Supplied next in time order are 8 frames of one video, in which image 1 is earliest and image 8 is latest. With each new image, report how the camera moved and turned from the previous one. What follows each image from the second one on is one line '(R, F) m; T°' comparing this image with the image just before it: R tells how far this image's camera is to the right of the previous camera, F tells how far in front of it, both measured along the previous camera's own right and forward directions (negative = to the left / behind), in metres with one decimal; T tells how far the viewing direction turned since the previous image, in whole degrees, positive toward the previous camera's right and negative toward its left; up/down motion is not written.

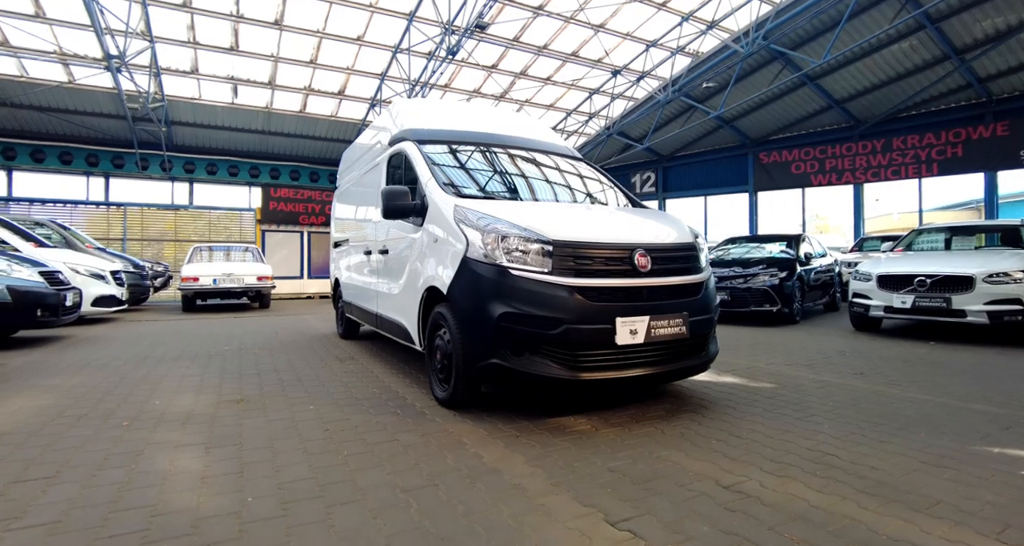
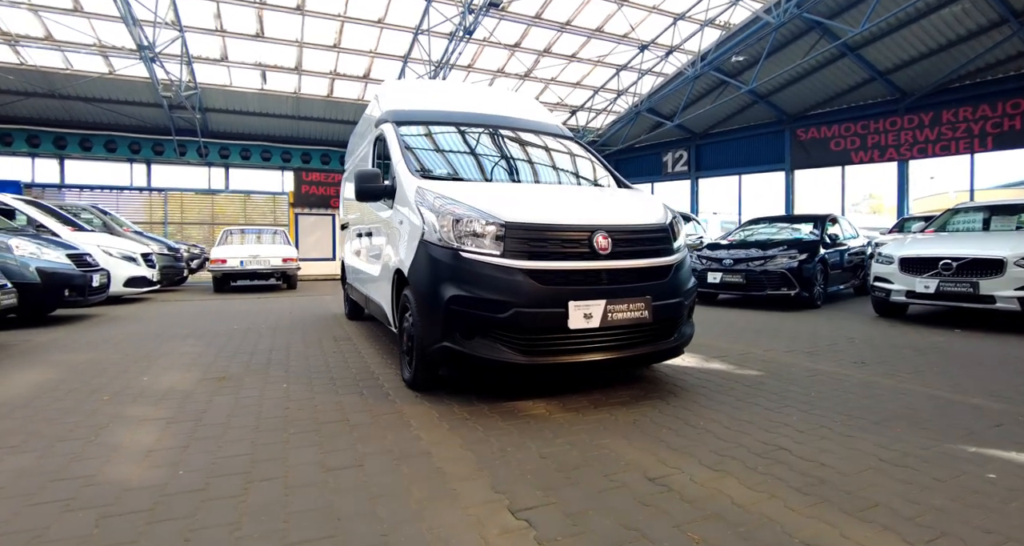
(+0.5, +0.1) m; -4°
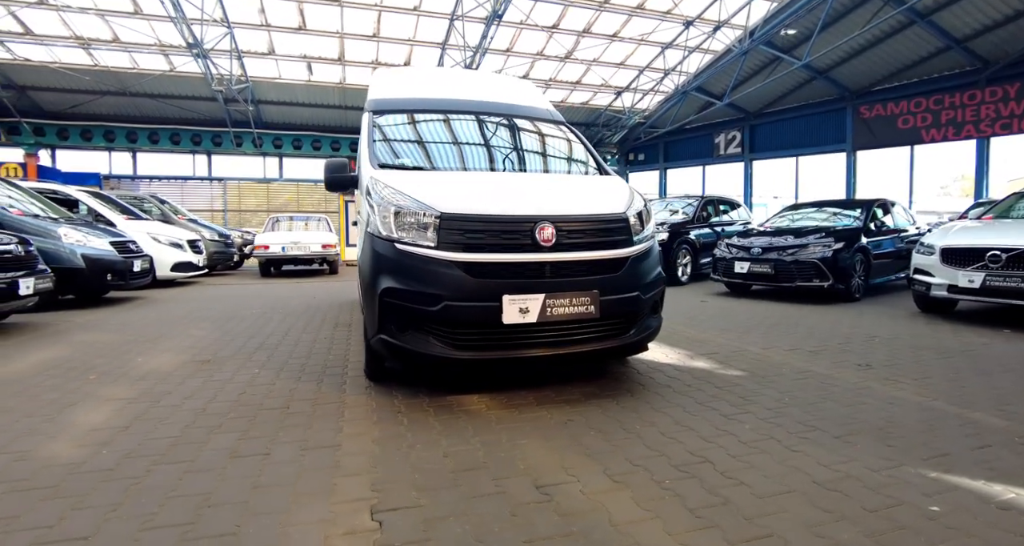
(+0.7, +0.1) m; -7°
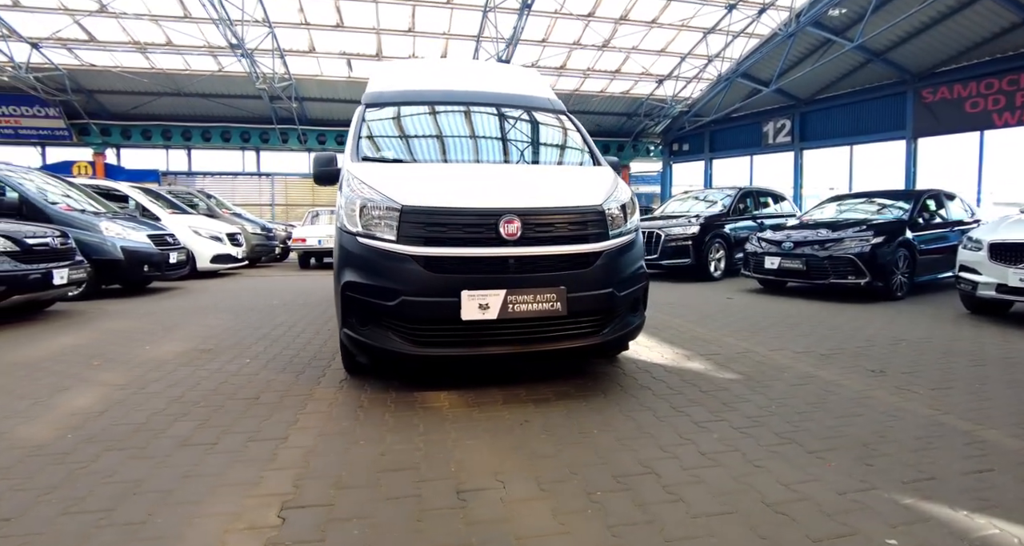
(+0.5, +0.1) m; -5°
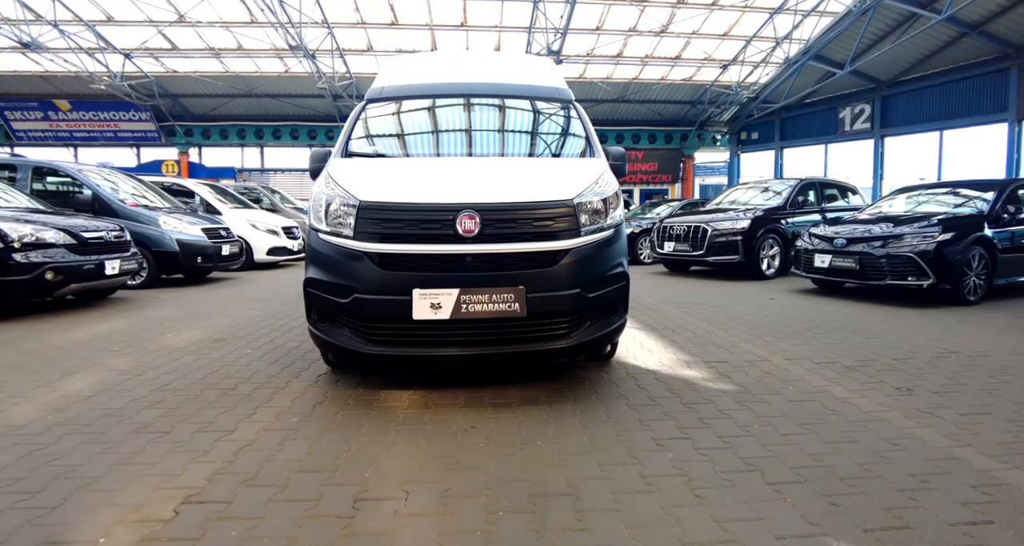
(+0.6, +0.2) m; -8°
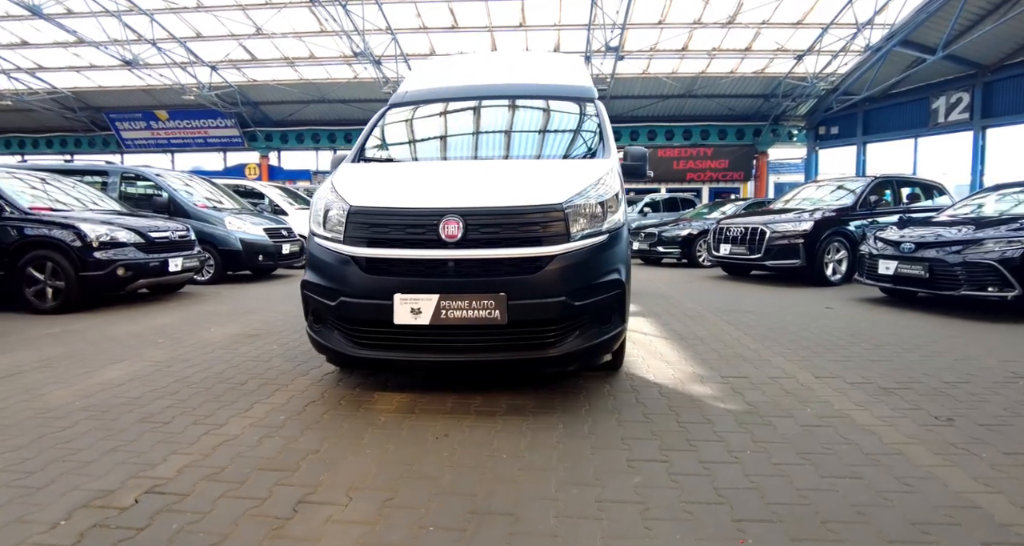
(+0.5, +0.1) m; -8°
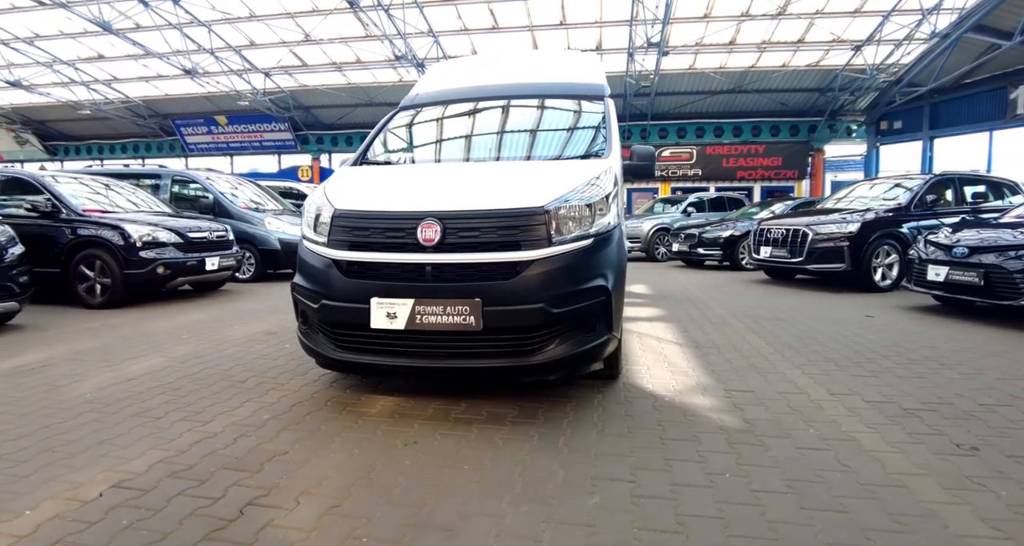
(+0.4, +0.1) m; -6°
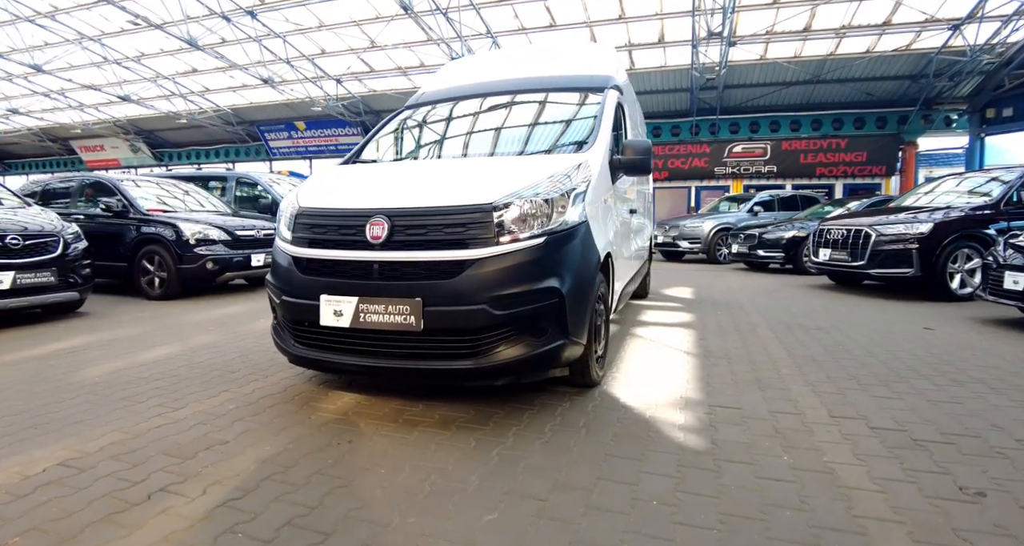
(+0.7, +0.2) m; -8°
